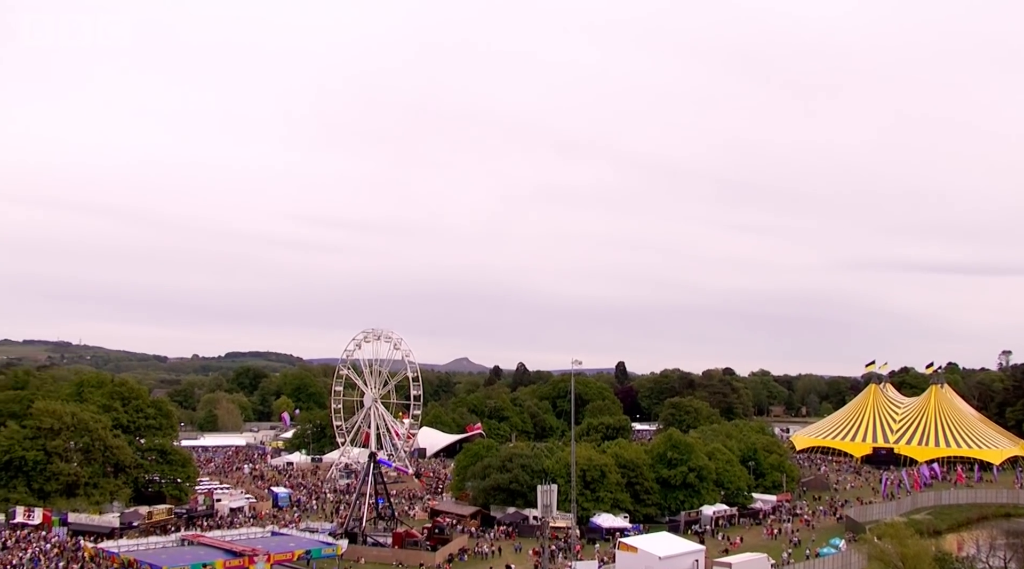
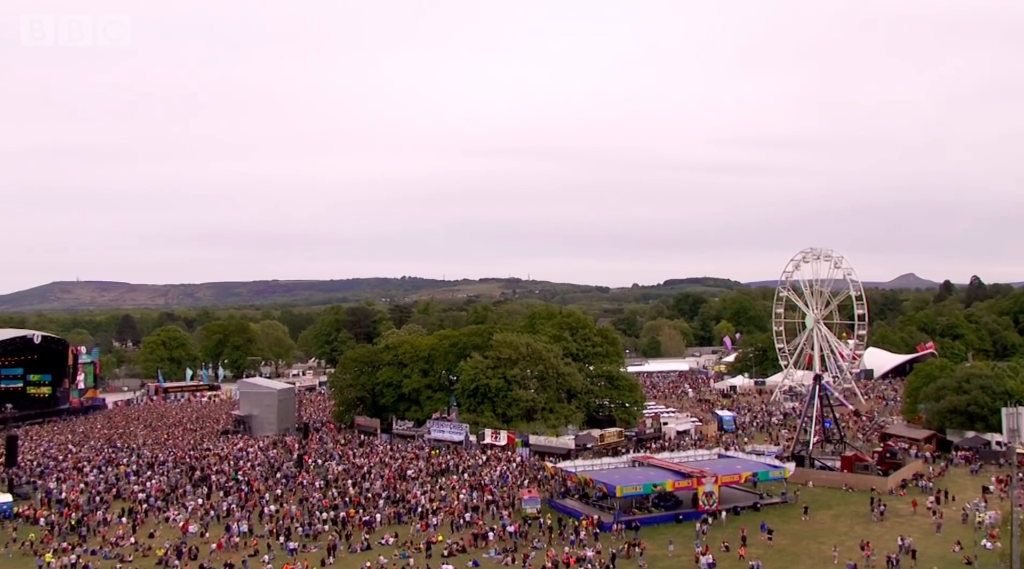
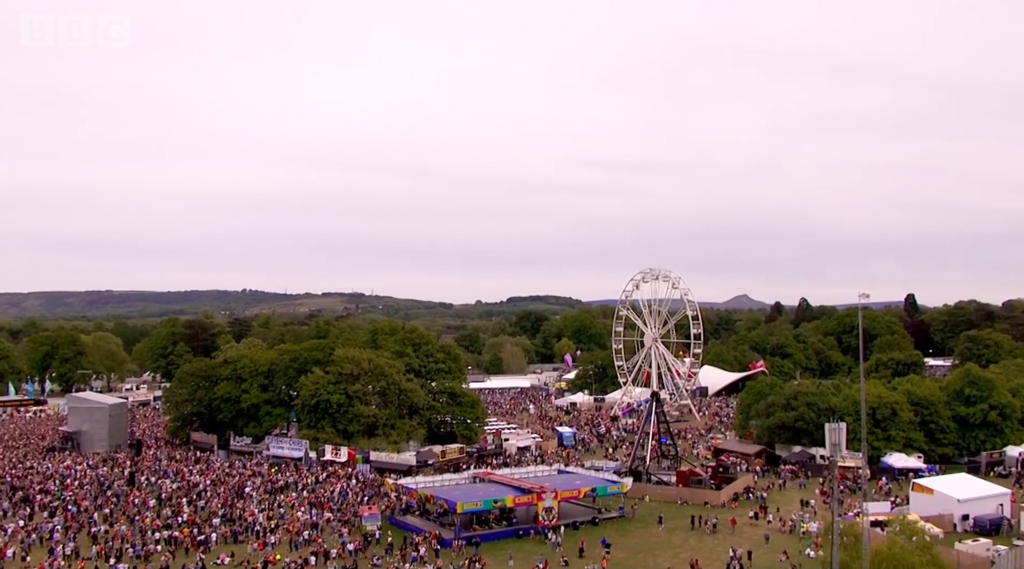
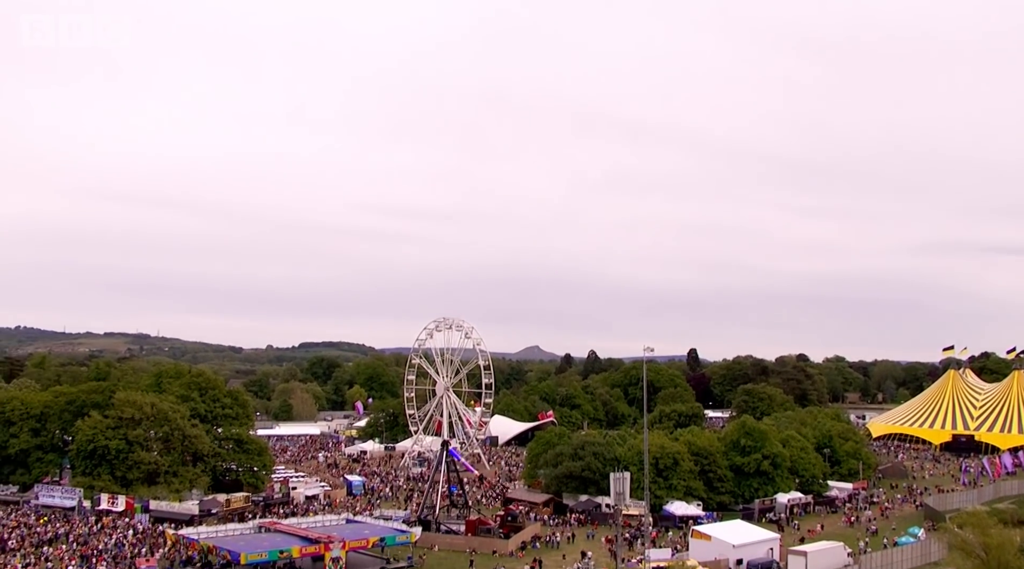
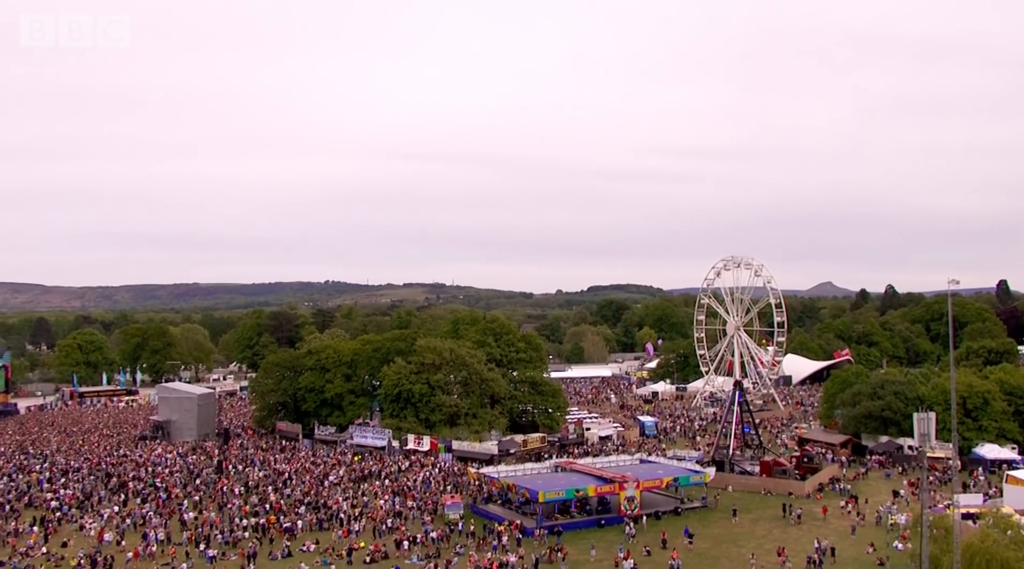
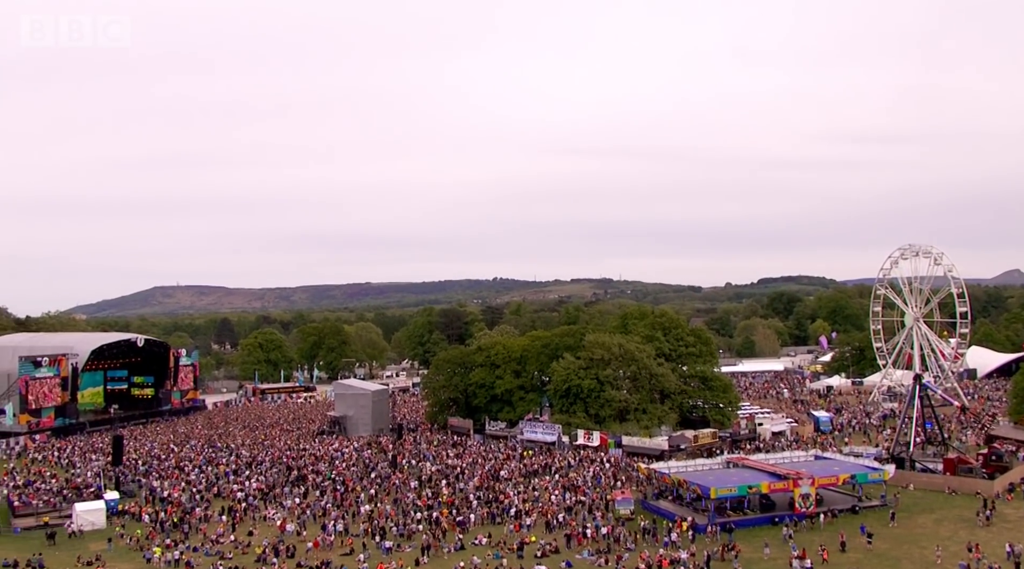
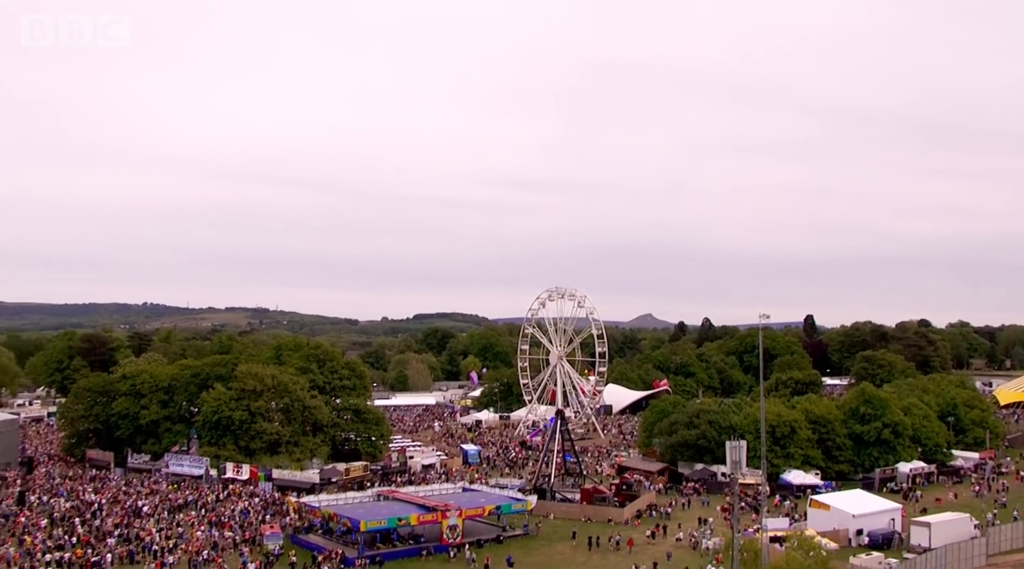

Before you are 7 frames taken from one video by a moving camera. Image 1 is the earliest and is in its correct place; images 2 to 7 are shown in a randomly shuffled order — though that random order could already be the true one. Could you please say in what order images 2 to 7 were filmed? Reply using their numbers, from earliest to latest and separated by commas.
4, 7, 3, 5, 2, 6
